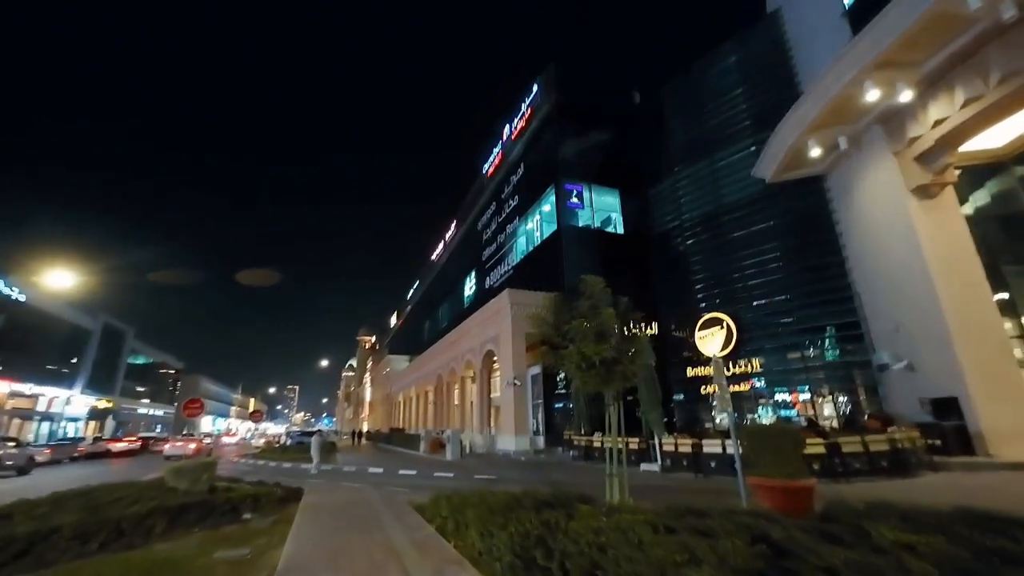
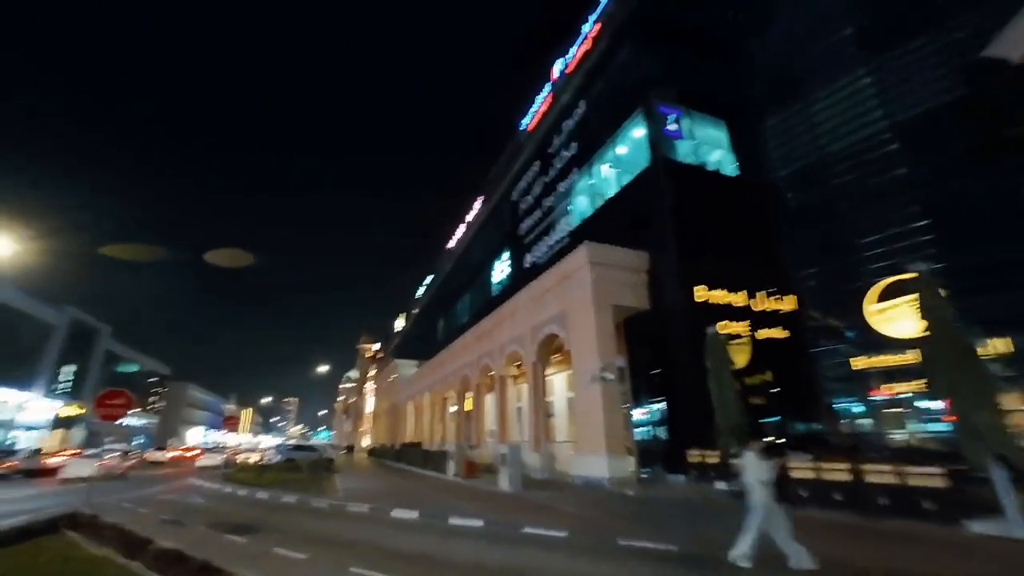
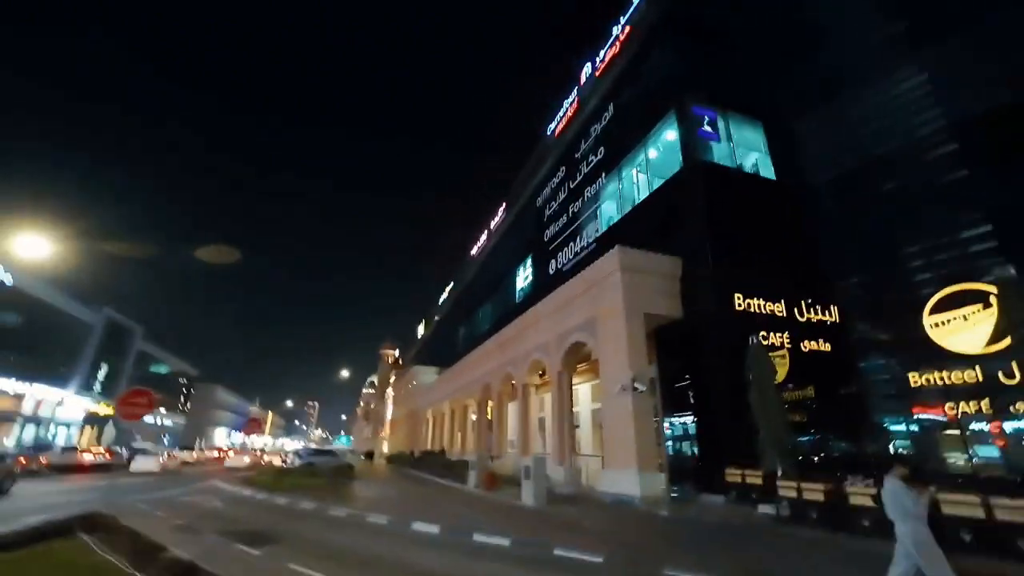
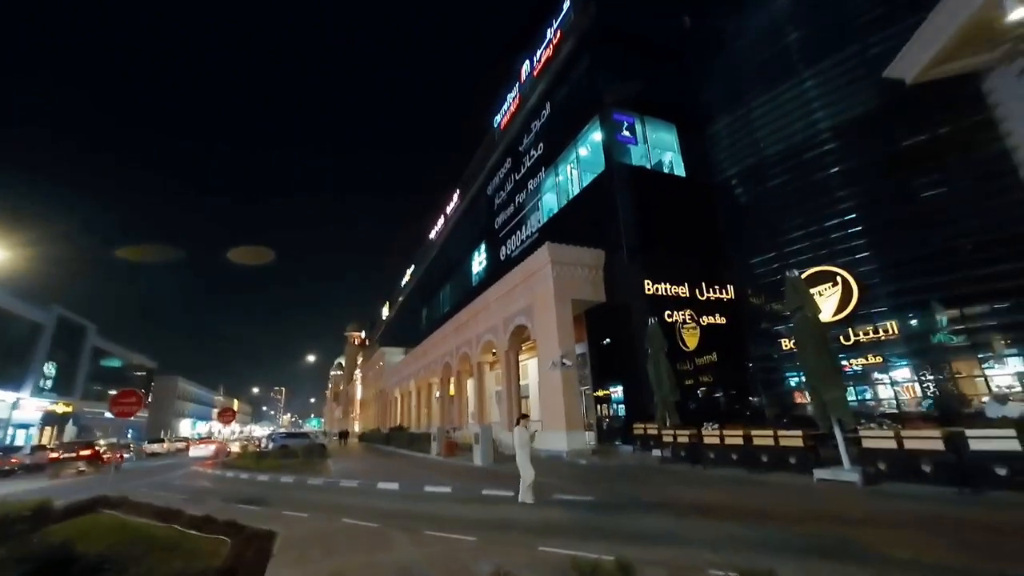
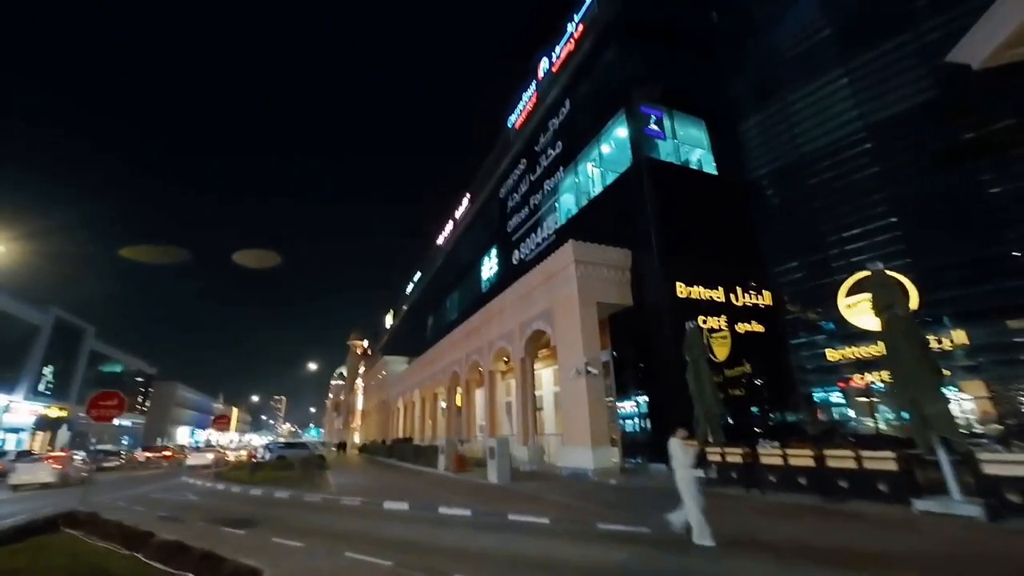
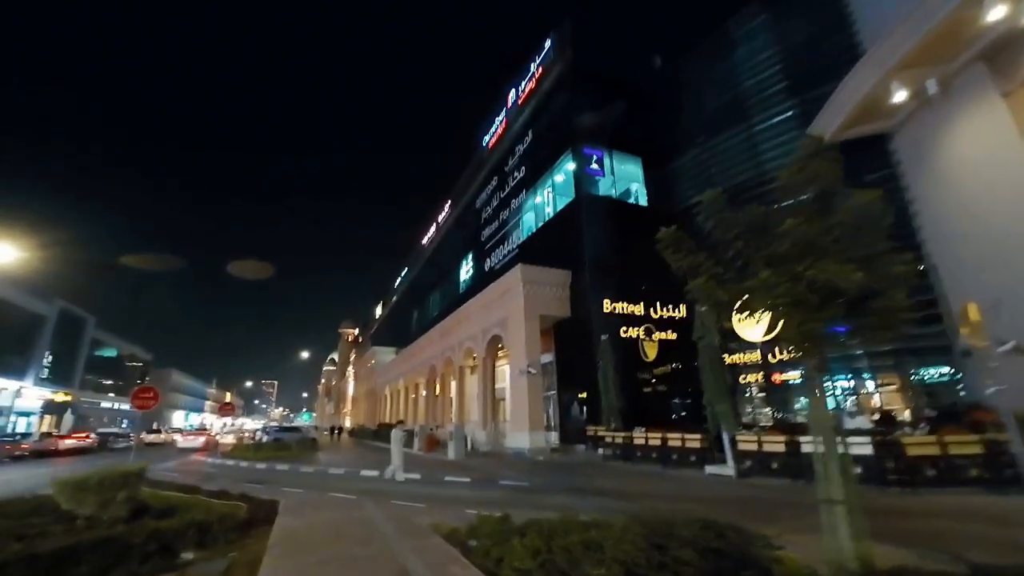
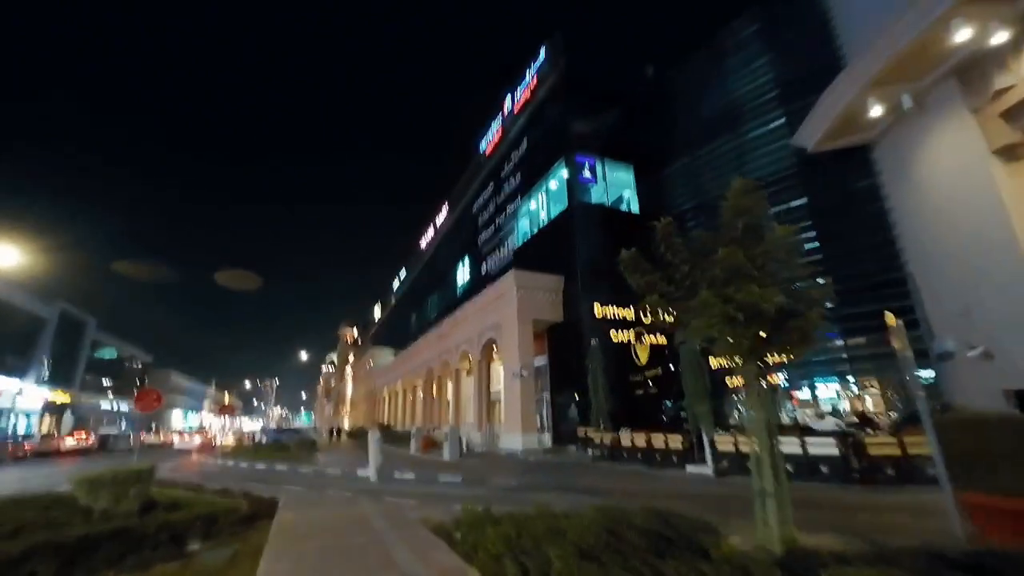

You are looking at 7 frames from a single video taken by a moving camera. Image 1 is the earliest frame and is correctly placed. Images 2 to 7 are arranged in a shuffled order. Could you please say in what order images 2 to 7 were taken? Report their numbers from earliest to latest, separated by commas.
7, 6, 4, 5, 2, 3
